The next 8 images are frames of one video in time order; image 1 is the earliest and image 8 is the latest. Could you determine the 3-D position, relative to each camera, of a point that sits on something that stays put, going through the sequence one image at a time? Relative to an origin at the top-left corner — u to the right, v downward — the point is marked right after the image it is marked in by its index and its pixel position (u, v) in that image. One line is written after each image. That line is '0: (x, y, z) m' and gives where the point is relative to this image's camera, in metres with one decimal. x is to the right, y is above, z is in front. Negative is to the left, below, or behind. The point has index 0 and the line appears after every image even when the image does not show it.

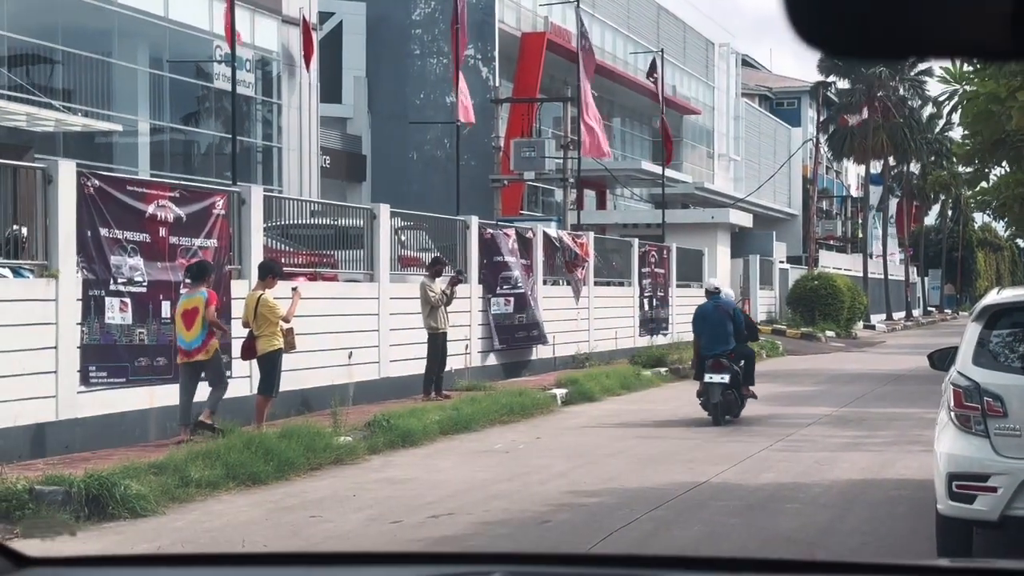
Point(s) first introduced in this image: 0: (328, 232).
0: (-1.9, +0.6, +16.3) m
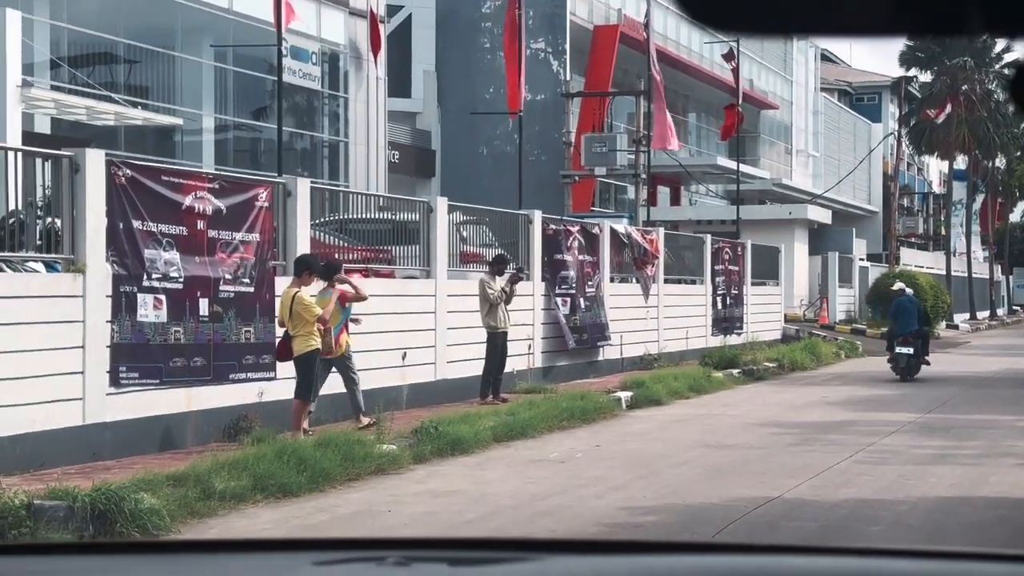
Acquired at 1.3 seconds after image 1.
0: (-1.2, +0.6, +15.6) m
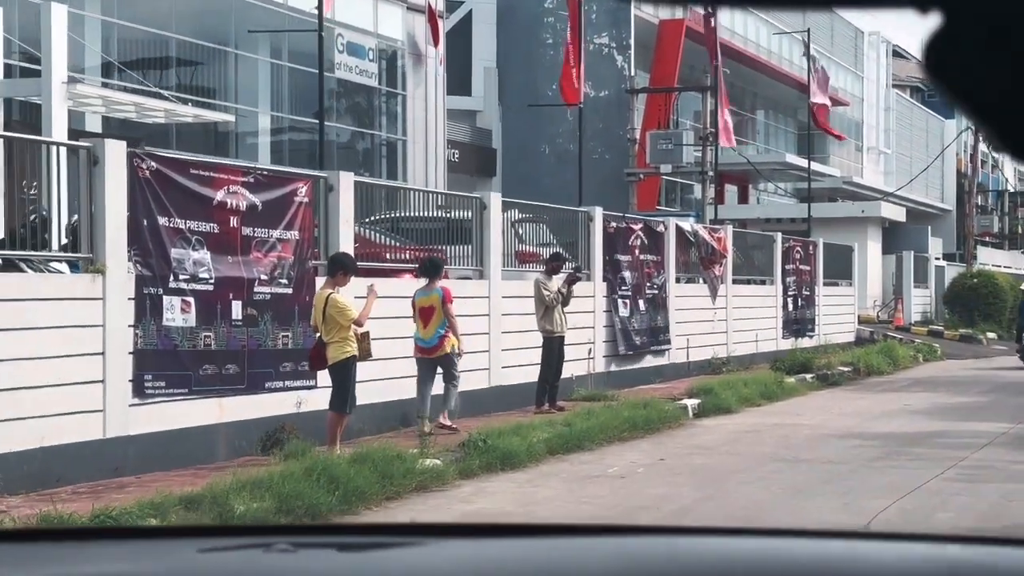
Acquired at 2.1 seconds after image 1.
0: (-0.7, +0.6, +14.7) m
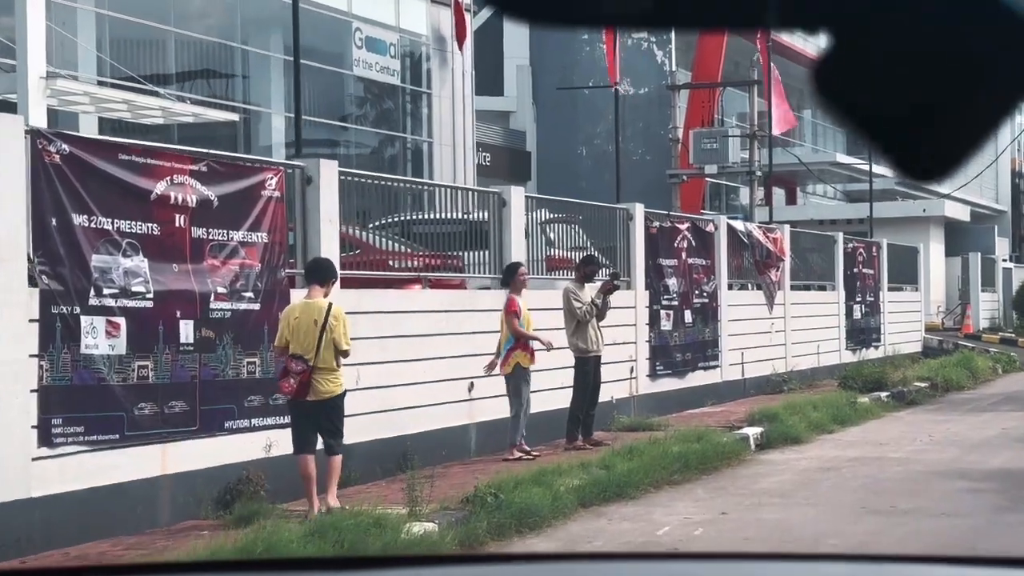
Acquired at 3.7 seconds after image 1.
0: (-0.5, +0.5, +12.4) m
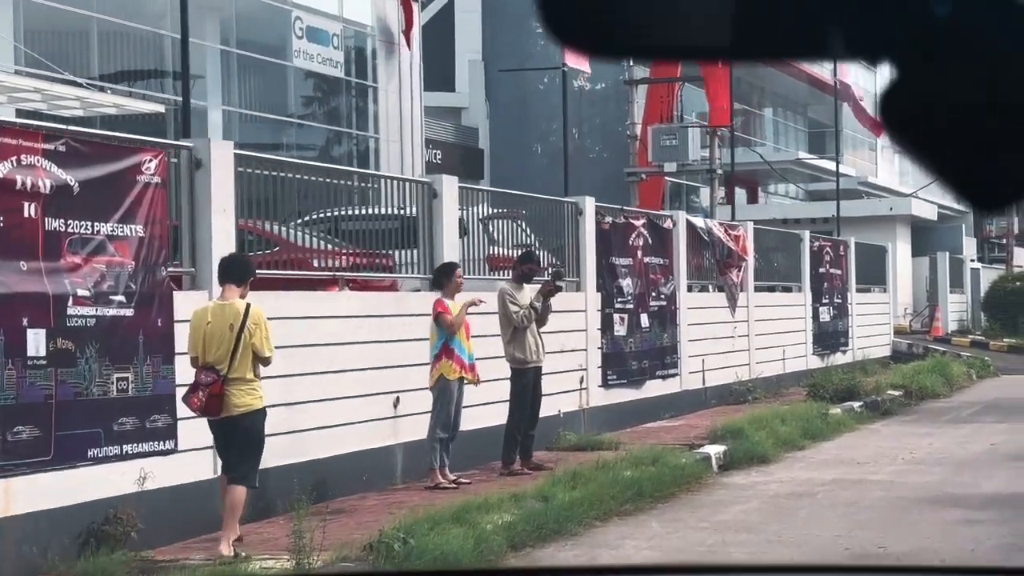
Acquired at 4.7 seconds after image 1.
0: (-1.0, +0.5, +11.0) m
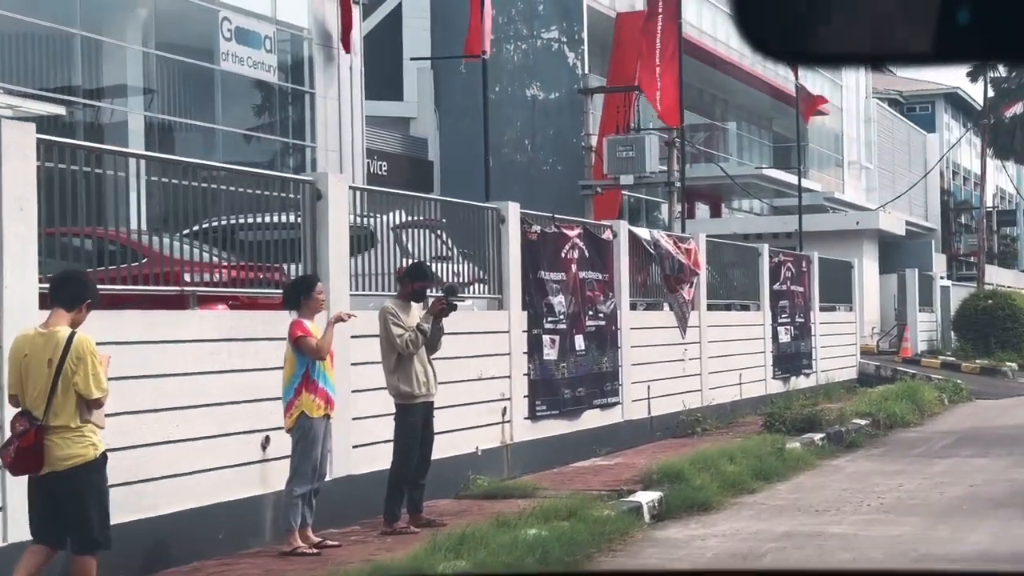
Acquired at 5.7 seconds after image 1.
0: (-1.6, +0.4, +9.3) m
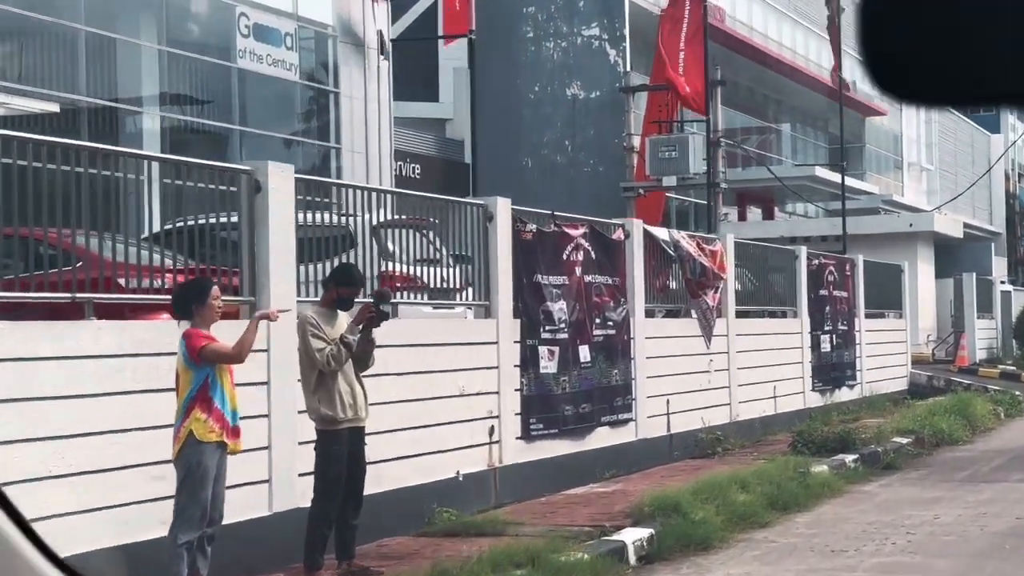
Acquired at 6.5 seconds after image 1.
0: (-1.8, +0.3, +8.1) m
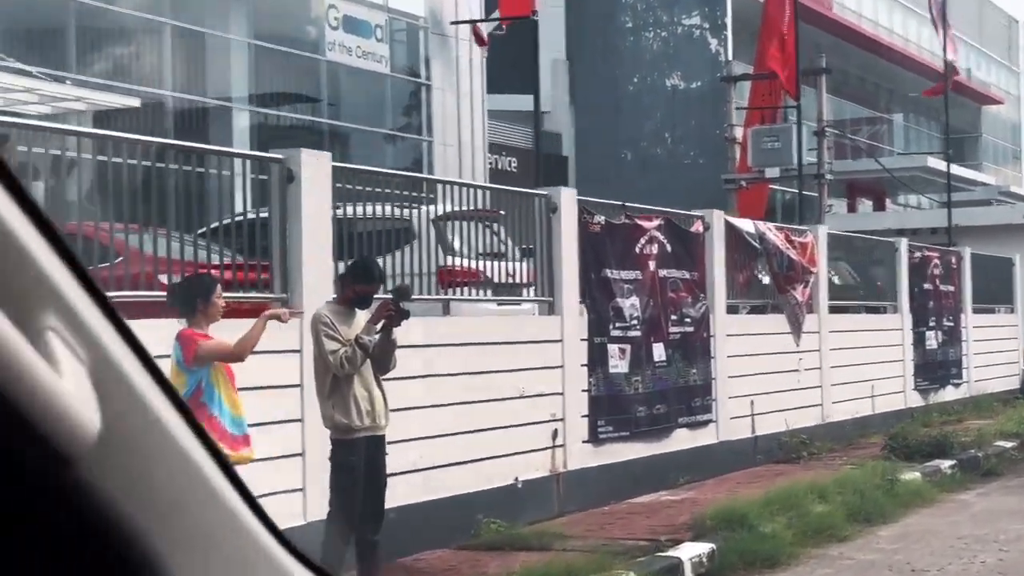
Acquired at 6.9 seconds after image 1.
0: (-1.6, +0.3, +7.6) m
